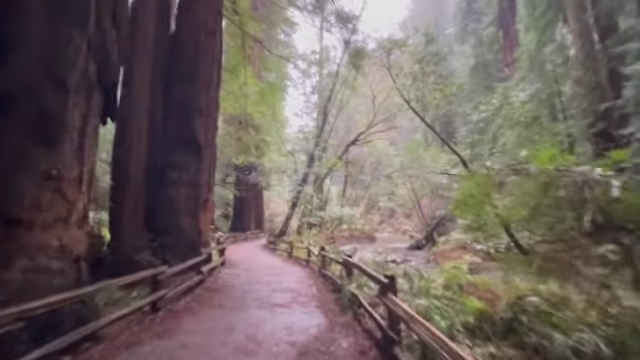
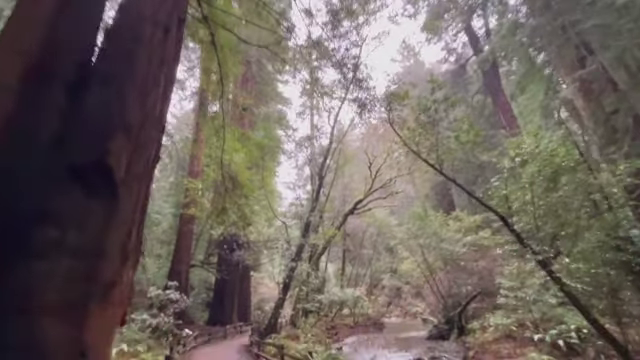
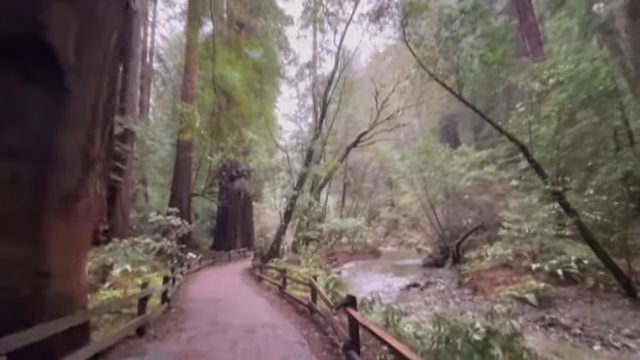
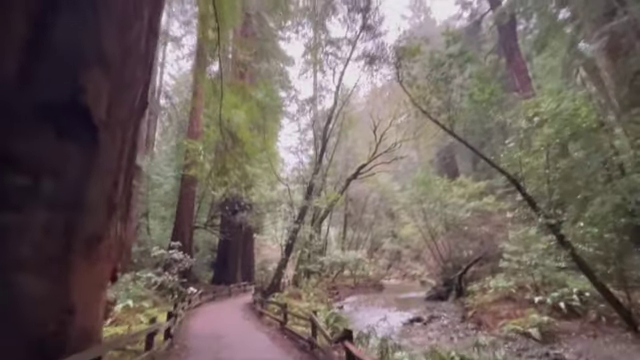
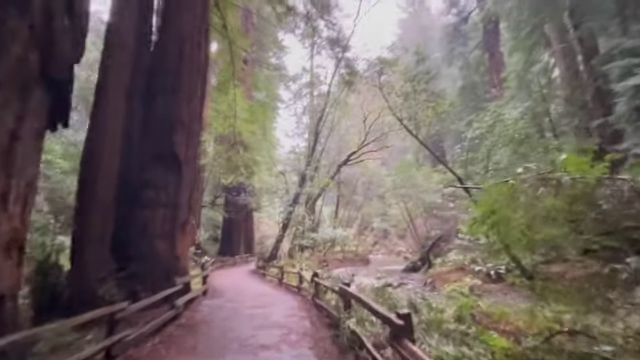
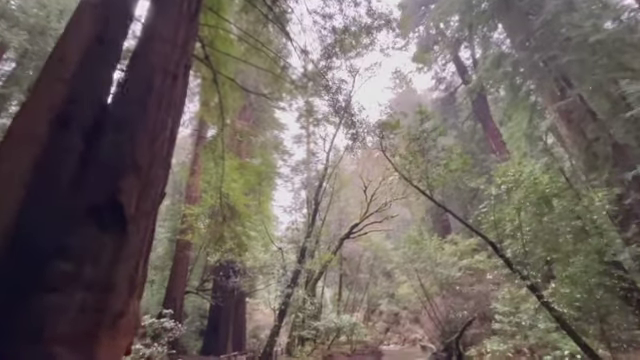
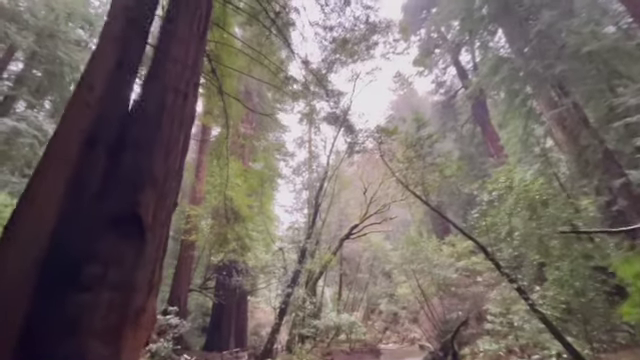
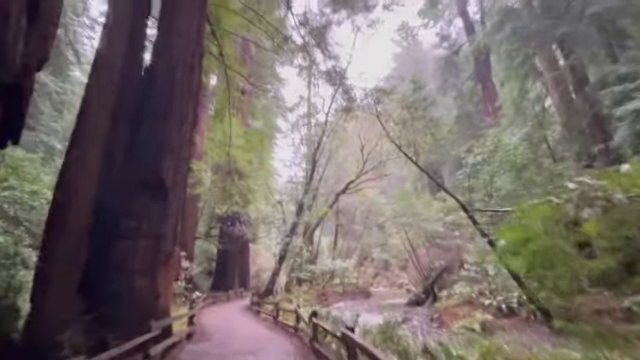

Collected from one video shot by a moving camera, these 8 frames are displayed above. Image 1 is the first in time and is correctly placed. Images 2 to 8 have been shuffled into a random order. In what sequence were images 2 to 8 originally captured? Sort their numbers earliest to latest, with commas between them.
5, 8, 7, 6, 2, 4, 3
